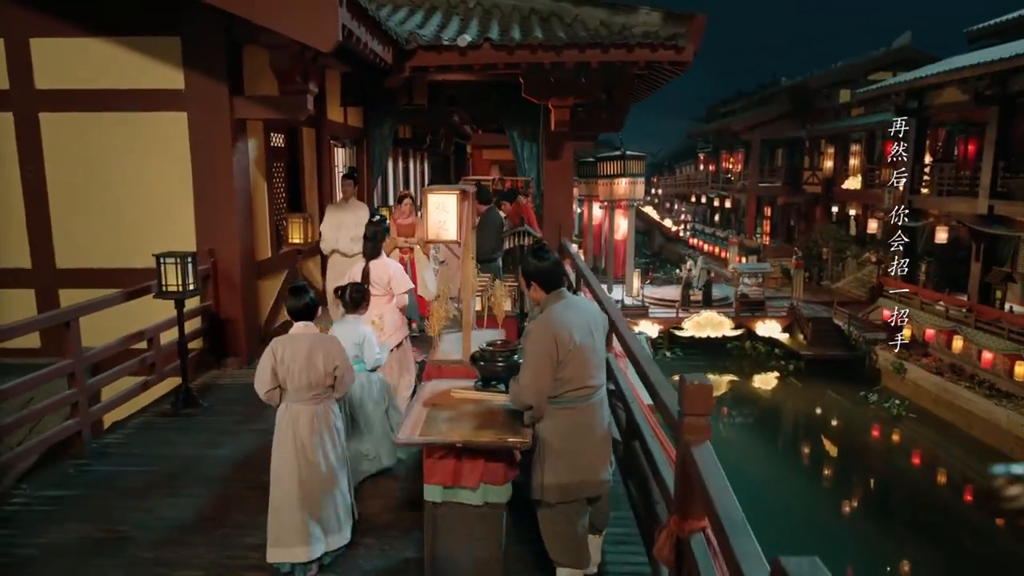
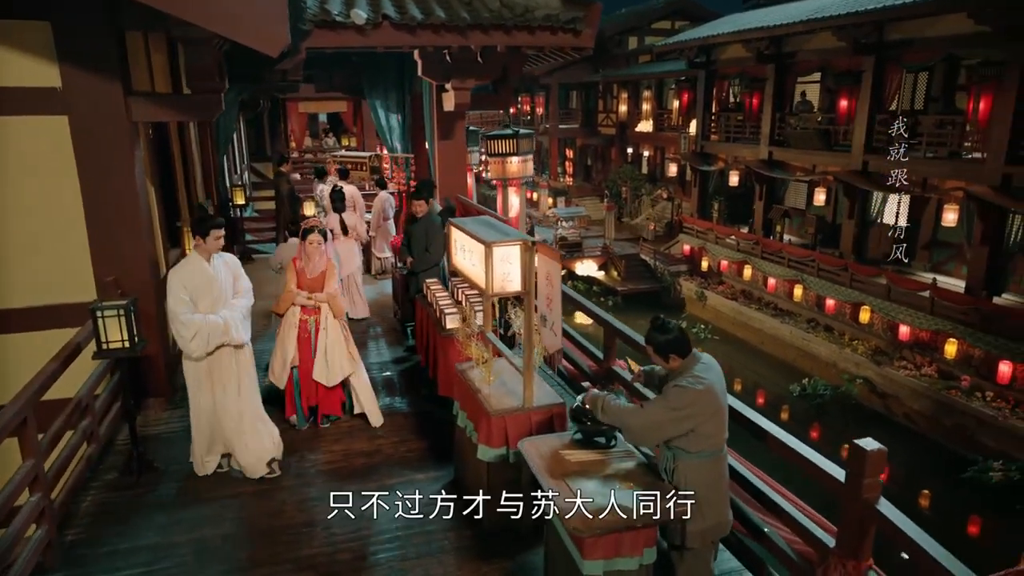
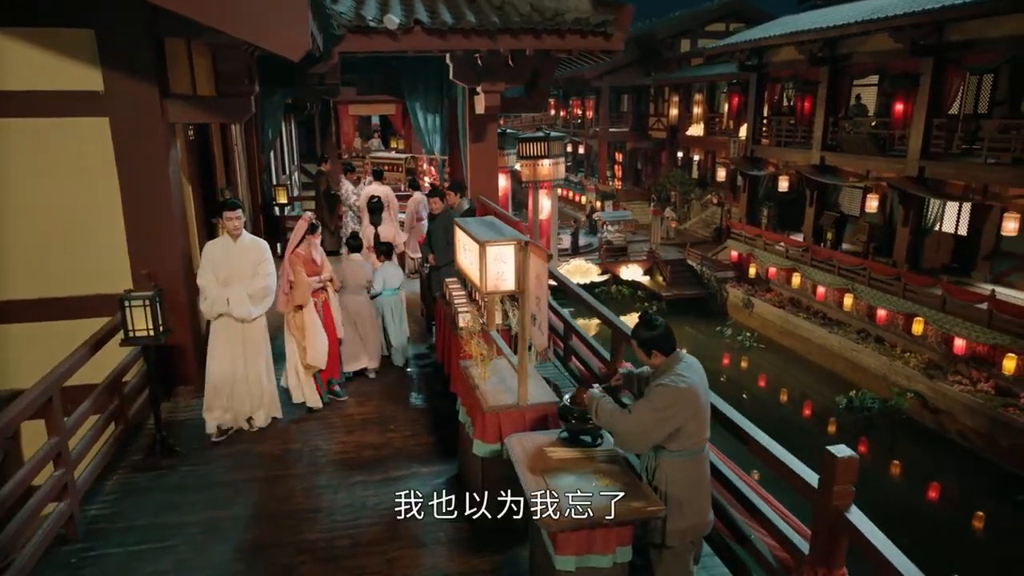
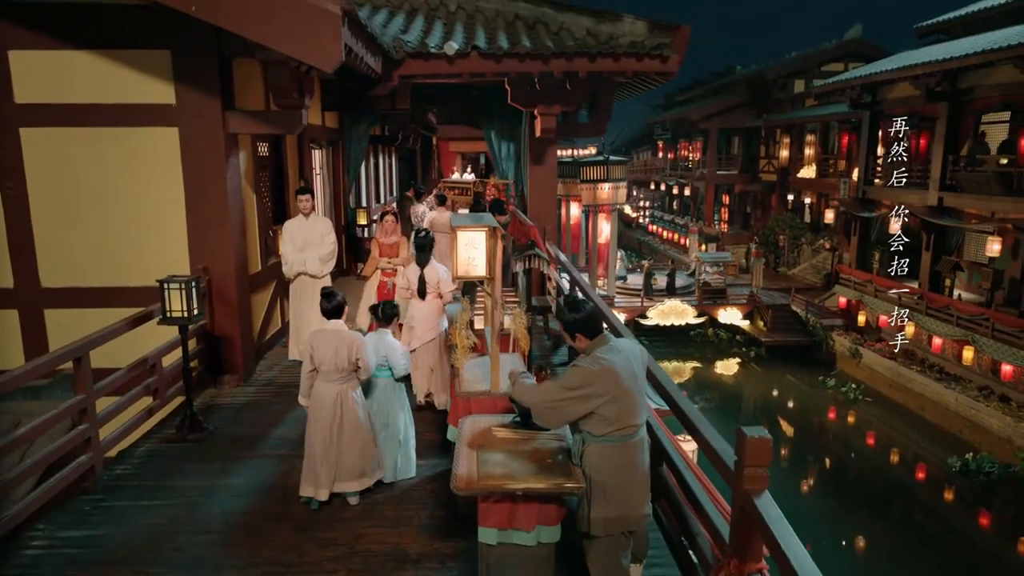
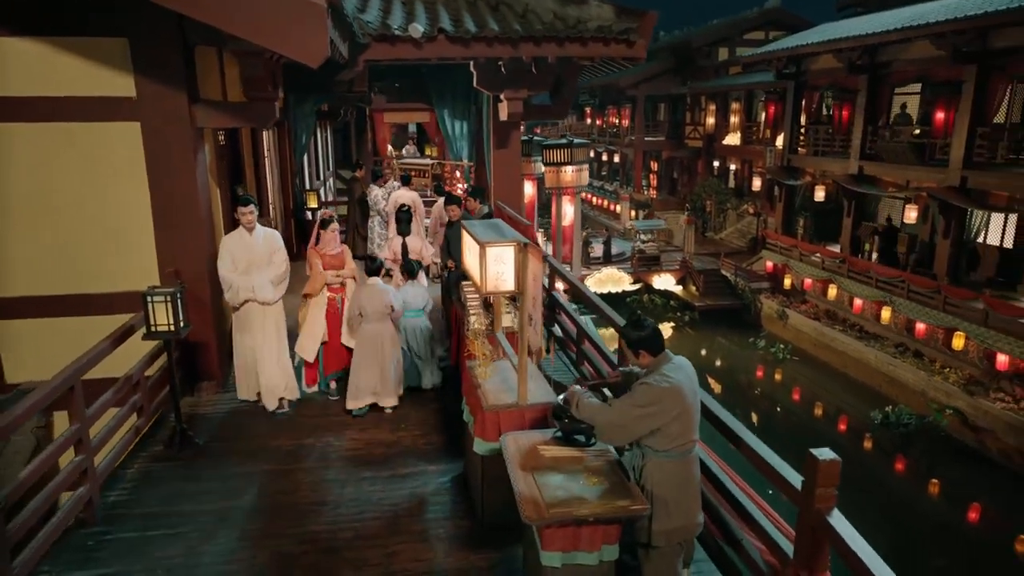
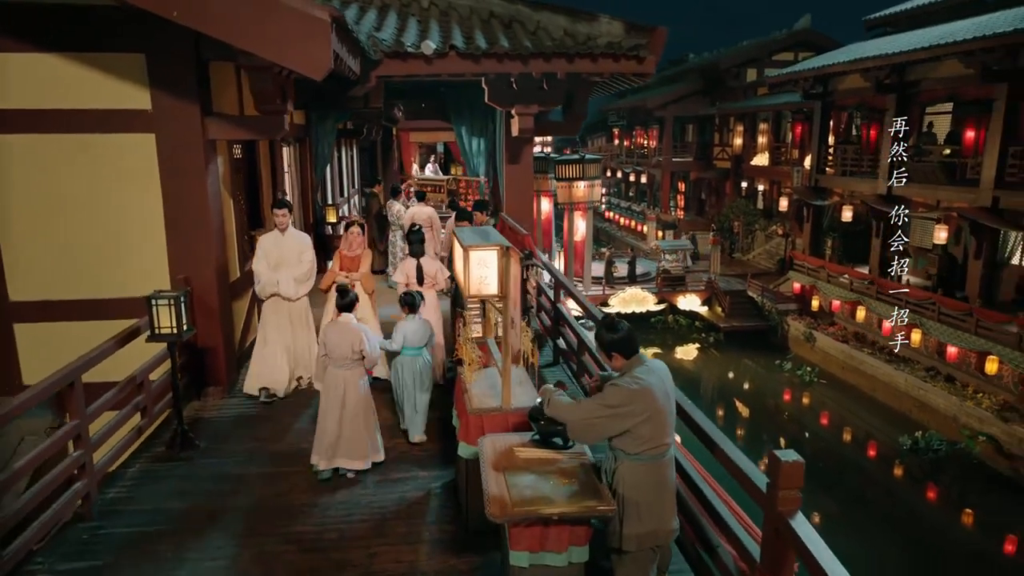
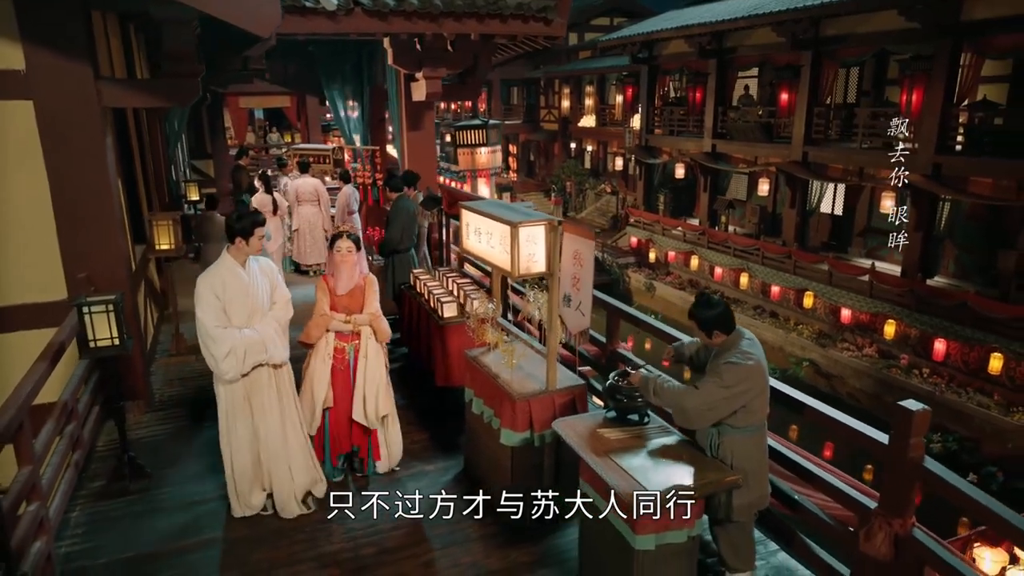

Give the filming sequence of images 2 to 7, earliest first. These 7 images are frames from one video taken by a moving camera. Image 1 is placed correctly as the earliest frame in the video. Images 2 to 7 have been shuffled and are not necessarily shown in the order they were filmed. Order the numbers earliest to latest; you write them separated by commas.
4, 6, 5, 3, 2, 7
